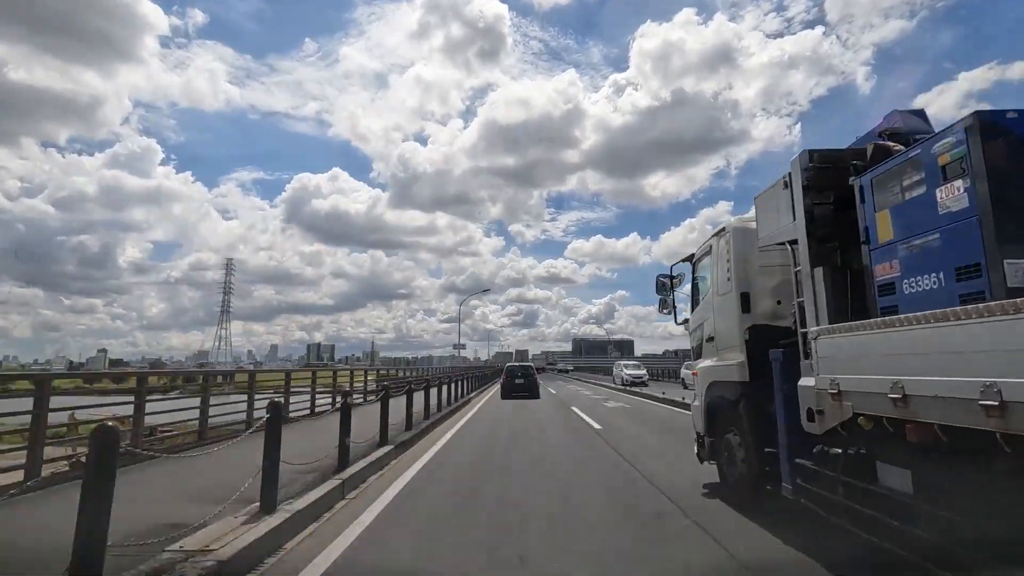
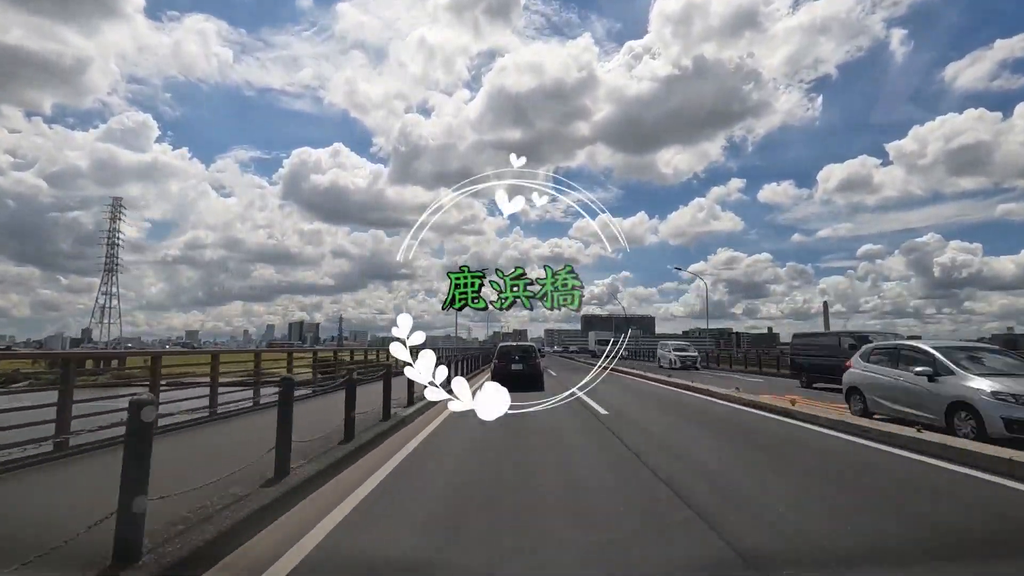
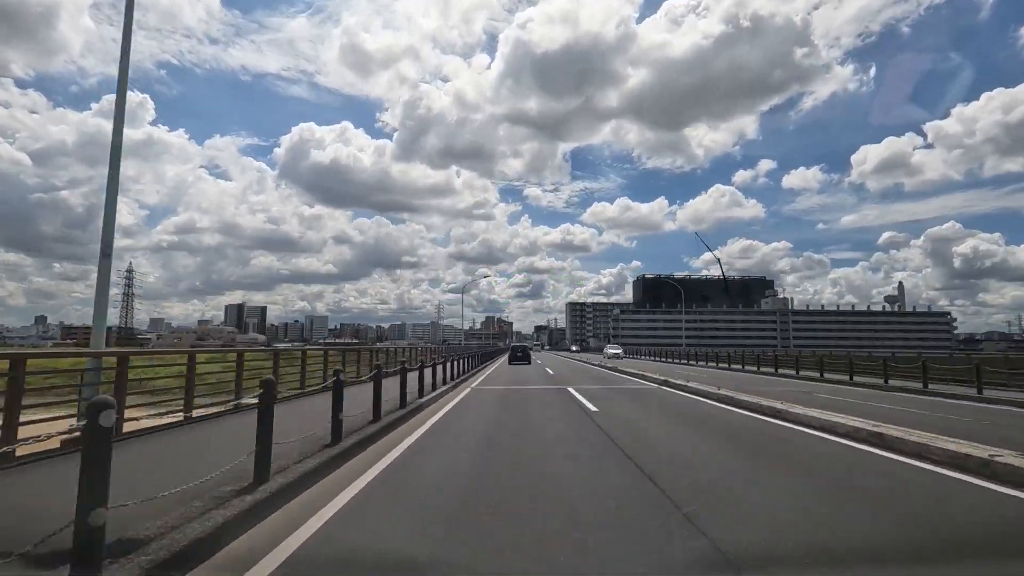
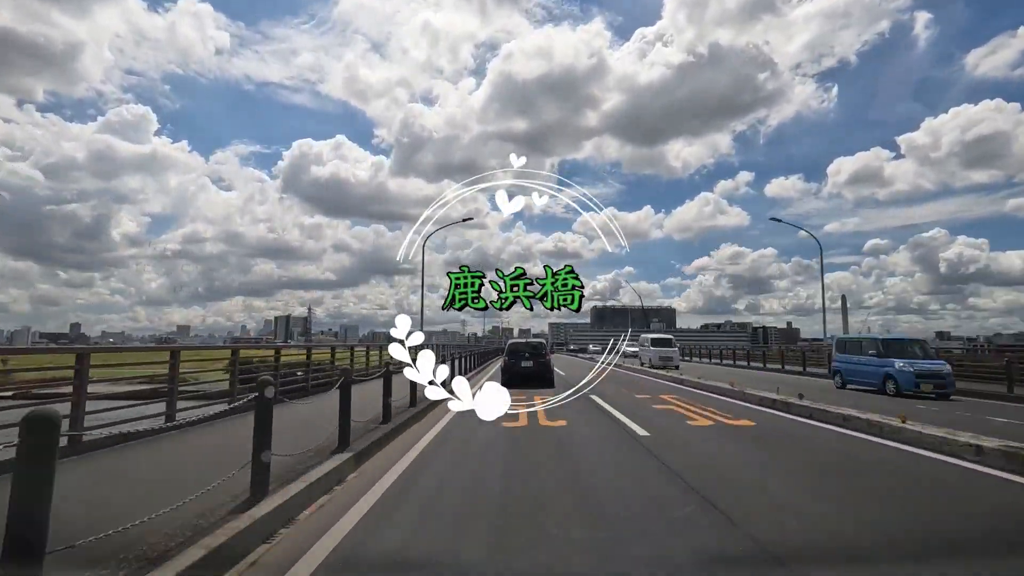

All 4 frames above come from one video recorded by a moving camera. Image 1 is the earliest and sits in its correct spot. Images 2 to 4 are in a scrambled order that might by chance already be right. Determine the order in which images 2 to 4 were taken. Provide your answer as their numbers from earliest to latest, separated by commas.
2, 4, 3
